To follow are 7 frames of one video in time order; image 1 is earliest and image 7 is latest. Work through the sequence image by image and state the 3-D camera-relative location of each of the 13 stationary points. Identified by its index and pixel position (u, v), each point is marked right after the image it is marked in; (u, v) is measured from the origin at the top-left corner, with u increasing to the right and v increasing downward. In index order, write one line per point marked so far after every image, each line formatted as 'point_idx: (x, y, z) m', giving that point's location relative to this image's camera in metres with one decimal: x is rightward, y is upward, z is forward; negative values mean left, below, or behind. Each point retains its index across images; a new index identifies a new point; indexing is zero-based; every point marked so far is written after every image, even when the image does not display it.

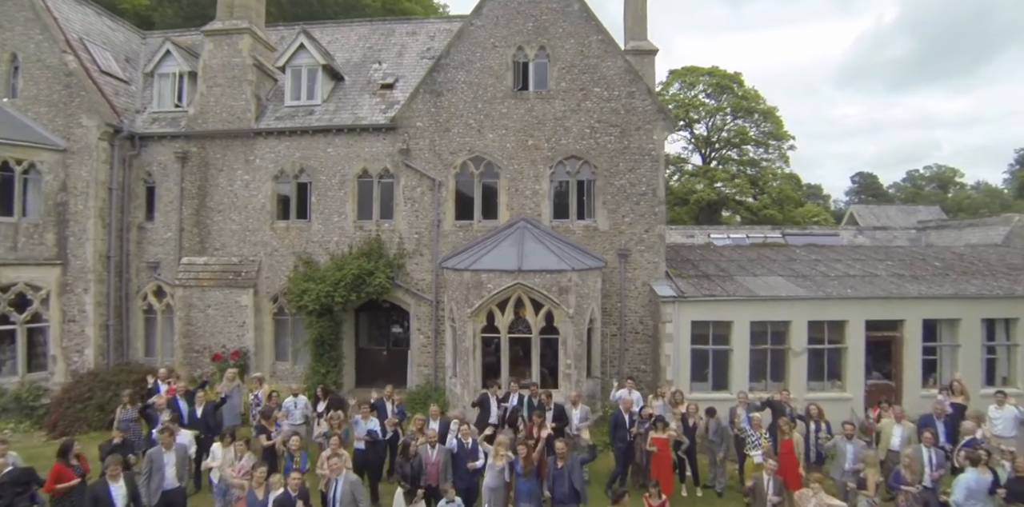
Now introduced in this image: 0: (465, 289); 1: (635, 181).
0: (-1.1, -0.9, +13.6) m
1: (+3.4, +2.0, +15.7) m
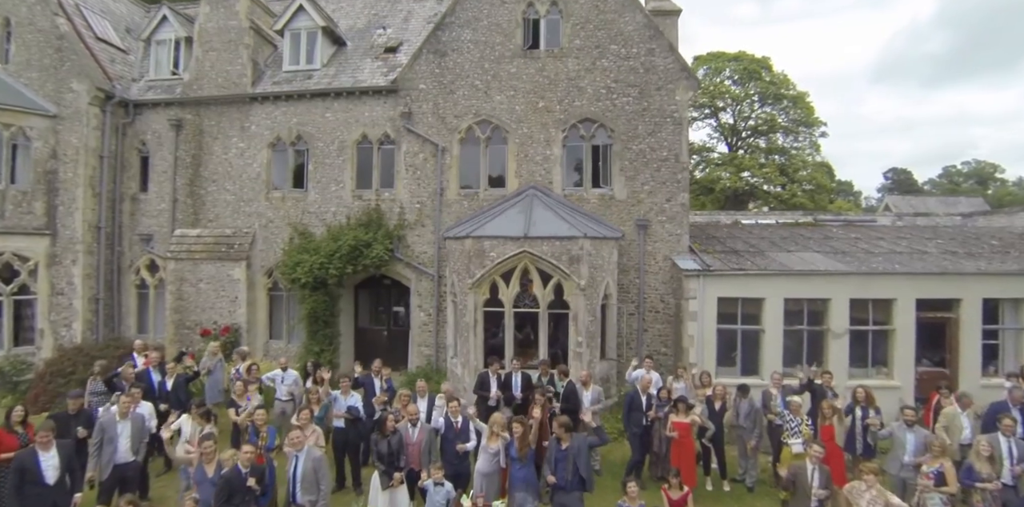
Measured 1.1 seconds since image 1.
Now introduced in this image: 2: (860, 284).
0: (-1.0, -0.1, +12.4) m
1: (+3.6, +2.7, +14.3) m
2: (+7.8, -0.7, +12.7) m
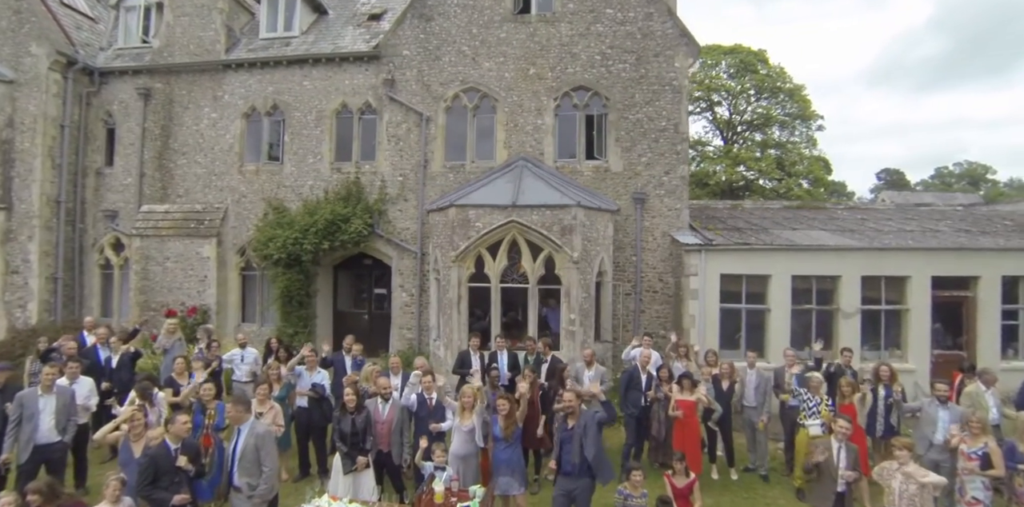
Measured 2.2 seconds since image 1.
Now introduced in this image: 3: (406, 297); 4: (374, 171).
0: (-1.3, +0.5, +11.4) m
1: (+3.4, +3.3, +13.4) m
2: (+7.6, -0.1, +11.8) m
3: (-2.6, -1.1, +14.0) m
4: (-3.5, +2.1, +14.4) m
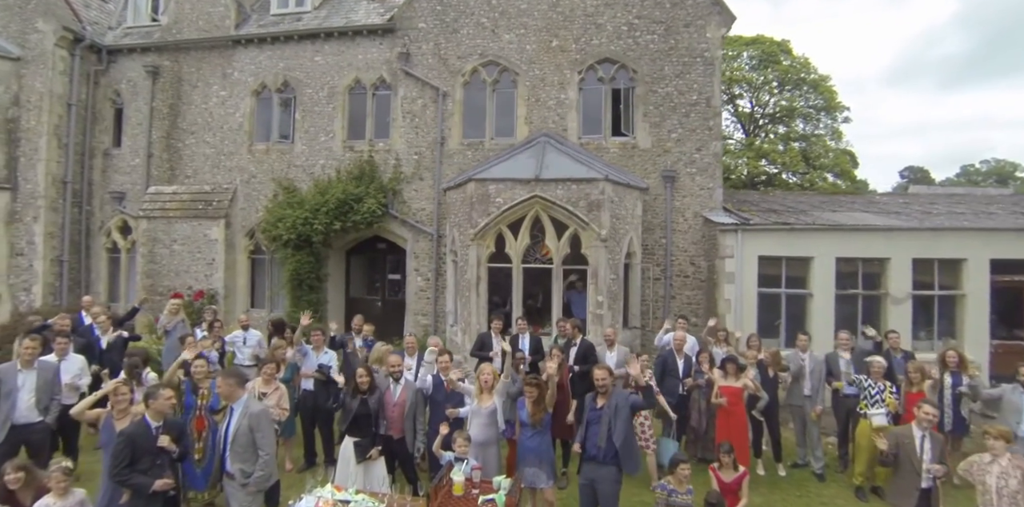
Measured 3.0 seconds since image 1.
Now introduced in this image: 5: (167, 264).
0: (-0.8, +0.9, +10.7) m
1: (+3.9, +3.7, +12.6) m
2: (+8.0, +0.2, +10.9) m
3: (-2.1, -0.7, +13.3) m
4: (-3.0, +2.5, +13.7) m
5: (-8.7, -0.3, +14.2) m
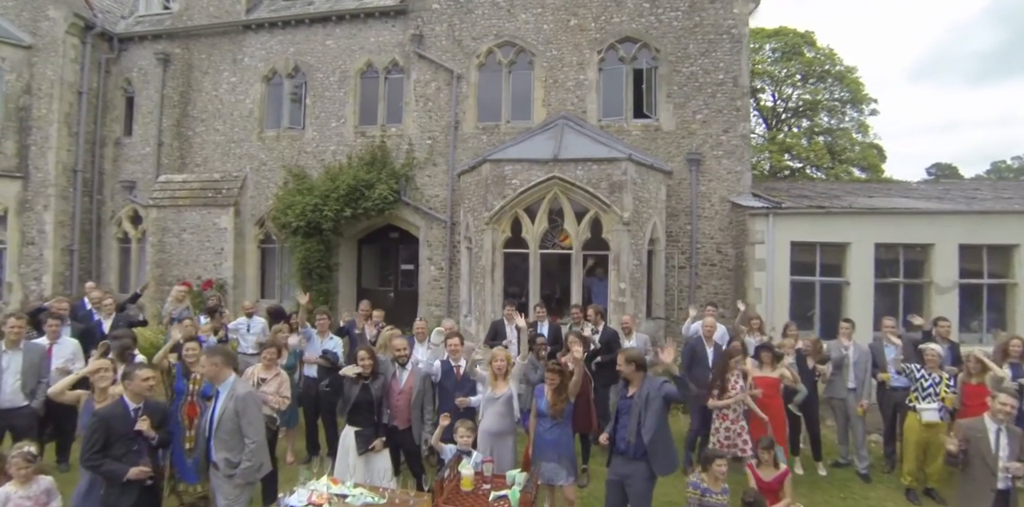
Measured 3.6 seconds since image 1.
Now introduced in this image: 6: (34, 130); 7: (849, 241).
0: (-0.5, +1.2, +10.2) m
1: (+4.2, +3.9, +12.0) m
2: (+8.3, +0.5, +10.1) m
3: (-1.8, -0.4, +12.8) m
4: (-2.6, +2.8, +13.2) m
5: (-8.3, 0.0, +14.0) m
6: (-12.2, +3.2, +14.5) m
7: (+6.1, +0.2, +10.2) m
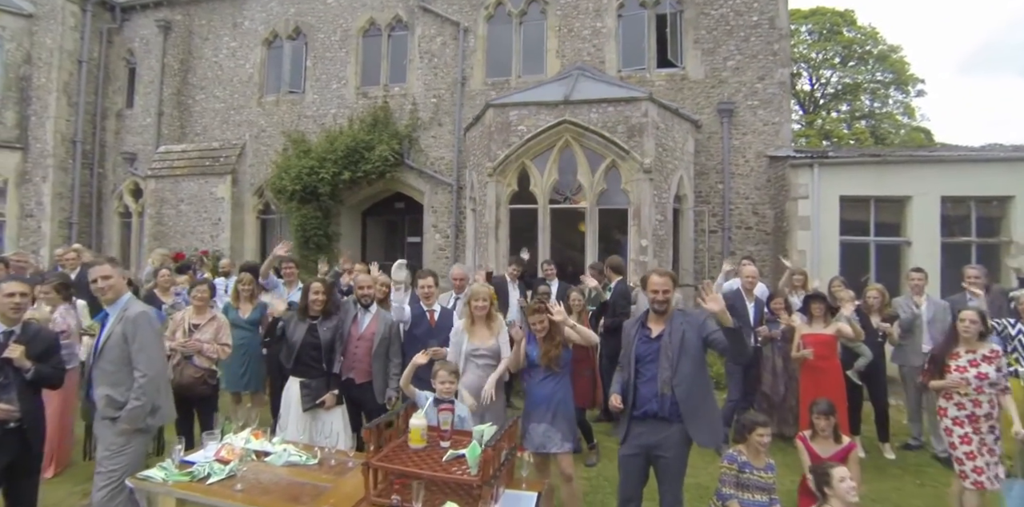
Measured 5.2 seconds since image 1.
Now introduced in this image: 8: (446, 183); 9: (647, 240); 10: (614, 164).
0: (-0.4, +1.8, +9.2) m
1: (+4.4, +4.6, +10.7) m
2: (+8.4, +1.2, +8.6) m
3: (-1.5, +0.3, +11.8) m
4: (-2.4, +3.5, +12.3) m
5: (-8.0, +0.7, +13.3) m
6: (-11.9, +3.8, +14.0) m
7: (+6.2, +0.9, +8.8) m
8: (-1.4, +1.4, +11.7) m
9: (+2.0, +0.2, +8.4) m
10: (+1.5, +1.3, +8.5) m
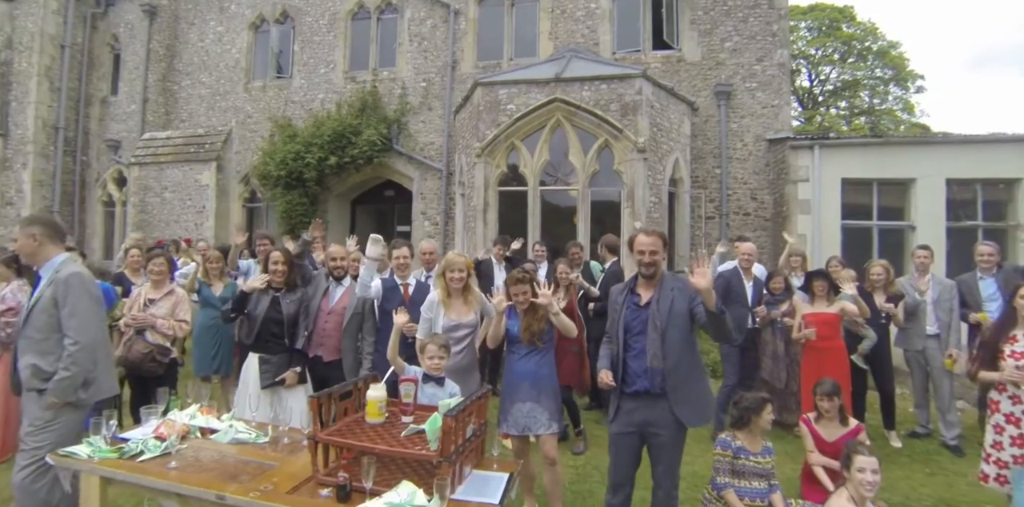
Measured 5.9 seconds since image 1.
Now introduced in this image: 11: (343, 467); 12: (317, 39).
0: (-0.6, +2.1, +8.8) m
1: (+4.2, +4.9, +10.4) m
2: (+8.2, +1.4, +8.3) m
3: (-1.7, +0.5, +11.5) m
4: (-2.5, +3.7, +12.0) m
5: (-8.2, +0.9, +13.0) m
6: (-12.1, +4.1, +13.7) m
7: (+6.0, +1.2, +8.5) m
8: (-1.5, +1.7, +11.4) m
9: (+1.8, +0.4, +8.1) m
10: (+1.4, +1.6, +8.2) m
11: (-0.7, -0.9, +2.5) m
12: (-4.4, +4.8, +12.7) m
